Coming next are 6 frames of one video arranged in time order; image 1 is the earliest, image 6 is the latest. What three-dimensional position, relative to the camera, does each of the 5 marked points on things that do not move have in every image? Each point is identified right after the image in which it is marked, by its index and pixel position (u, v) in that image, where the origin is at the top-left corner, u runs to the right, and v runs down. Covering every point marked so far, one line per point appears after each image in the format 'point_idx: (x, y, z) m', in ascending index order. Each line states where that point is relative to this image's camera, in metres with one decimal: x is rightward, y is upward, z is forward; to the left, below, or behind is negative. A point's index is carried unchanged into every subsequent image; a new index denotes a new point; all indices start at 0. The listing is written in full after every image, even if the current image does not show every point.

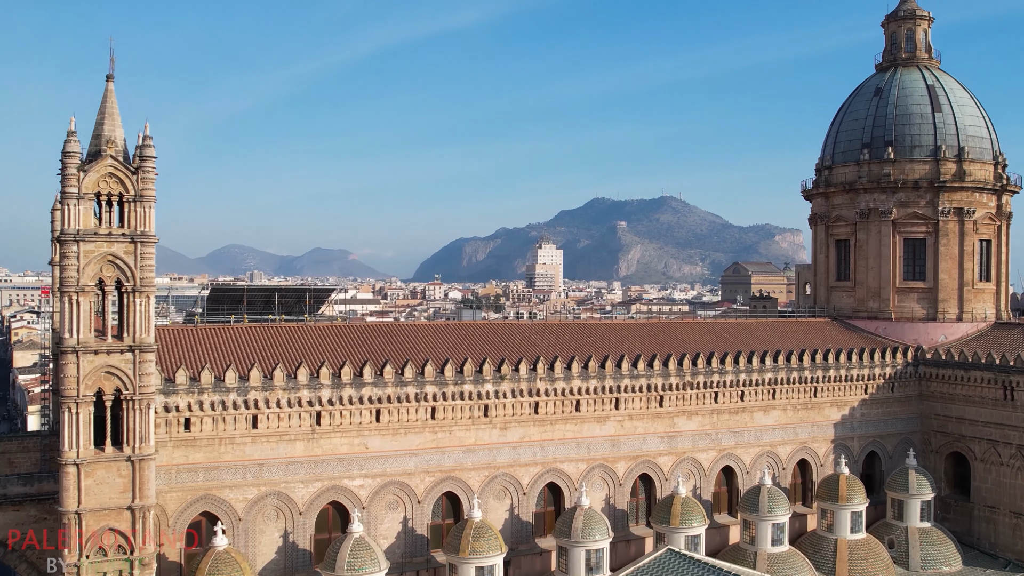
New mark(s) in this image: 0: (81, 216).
0: (-7.3, +1.2, +14.8) m
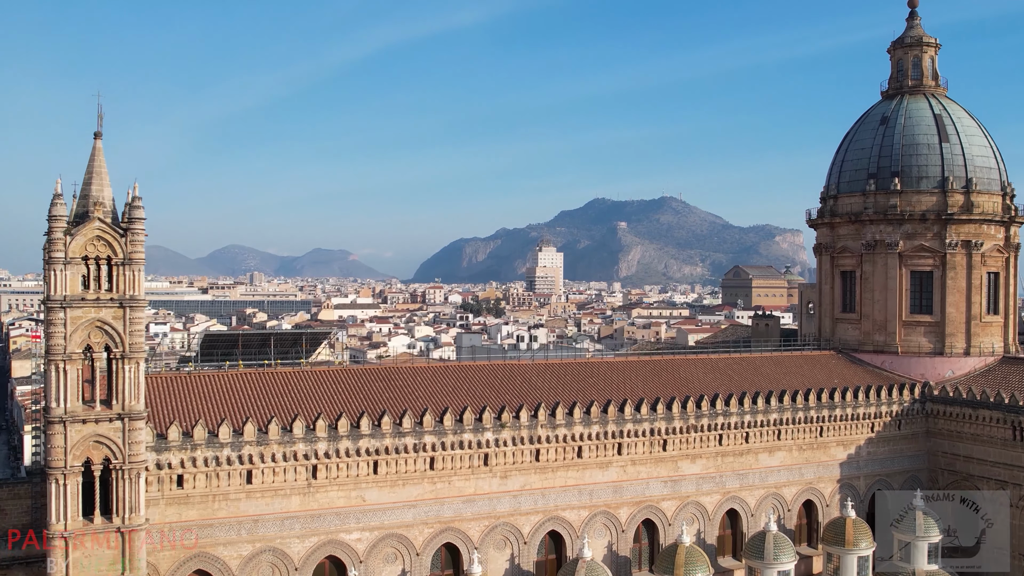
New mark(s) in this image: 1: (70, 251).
0: (-7.2, +0.1, +14.3) m
1: (-7.2, +0.6, +14.3) m
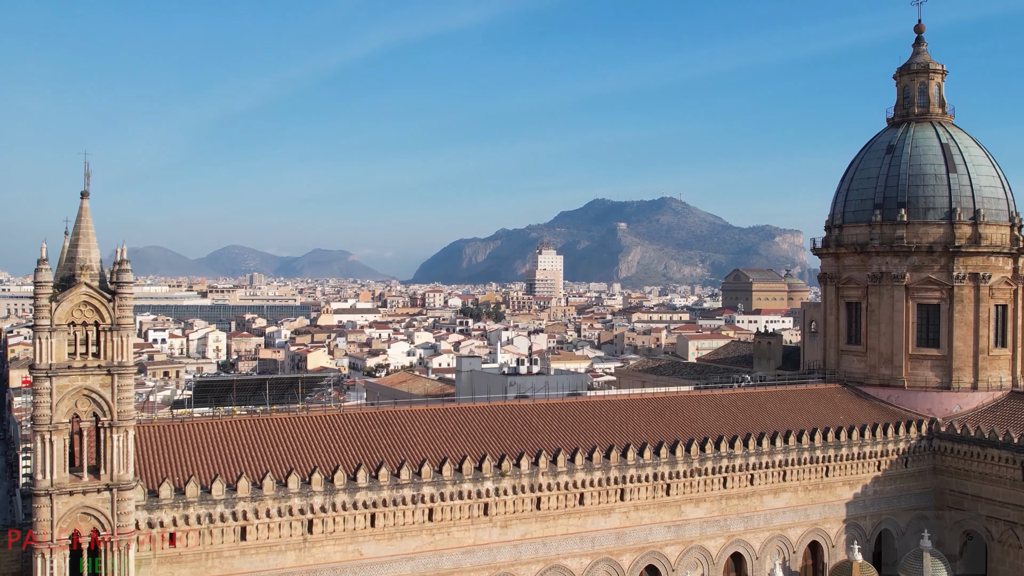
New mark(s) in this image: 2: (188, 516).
0: (-7.2, -0.9, +13.9) m
1: (-7.2, -0.5, +13.9) m
2: (-6.4, -4.5, +17.3) m
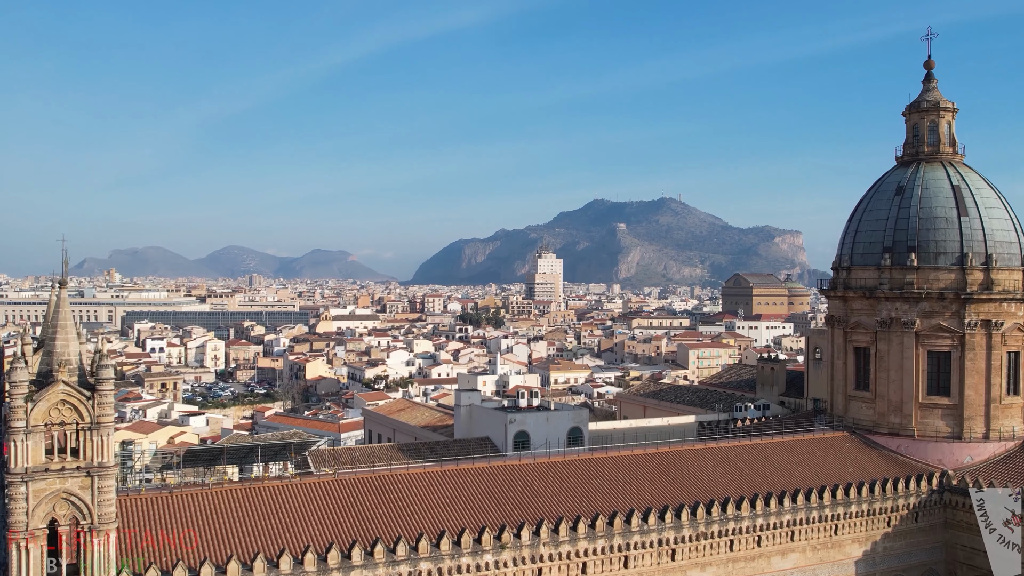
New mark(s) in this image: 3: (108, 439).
0: (-7.2, -2.4, +13.2) m
1: (-7.2, -1.9, +13.1) m
2: (-6.4, -6.0, +16.6) m
3: (-6.2, -2.3, +13.6) m
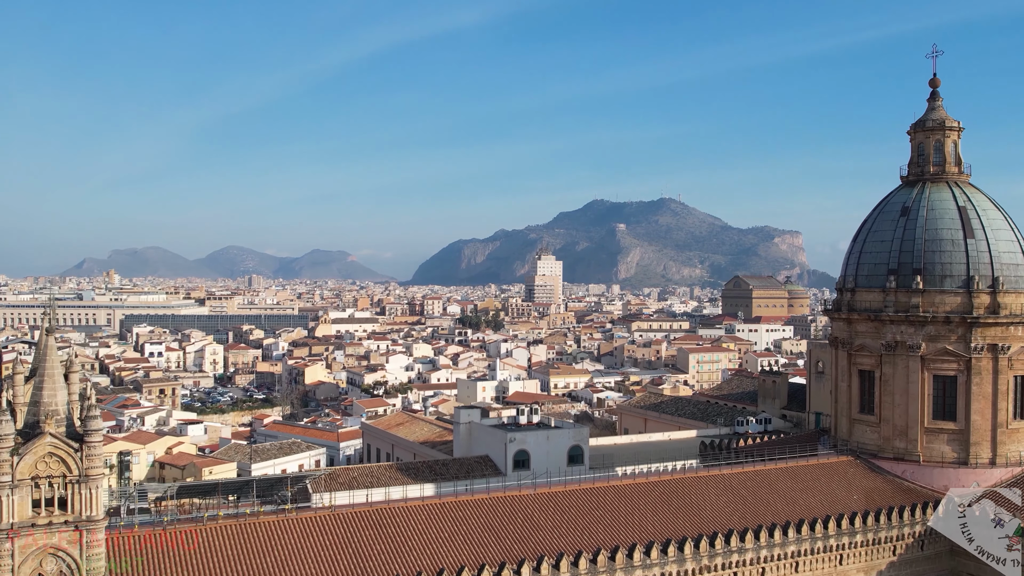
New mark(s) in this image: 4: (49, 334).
0: (-7.2, -3.1, +12.8) m
1: (-7.2, -2.6, +12.8) m
2: (-6.4, -6.7, +16.3) m
3: (-6.2, -3.0, +13.2) m
4: (-8.5, -0.8, +16.1) m
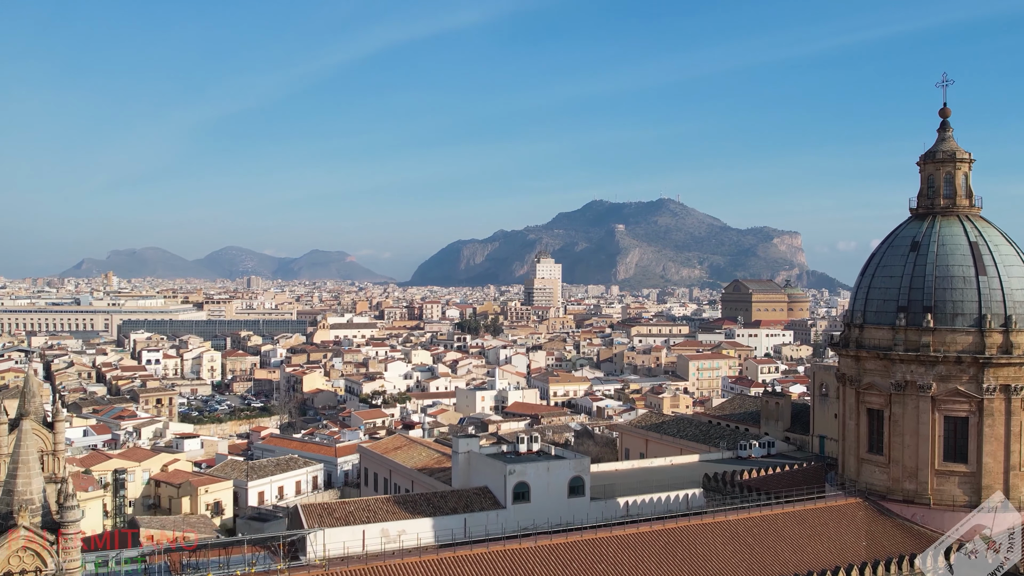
0: (-7.2, -4.3, +12.1) m
1: (-7.2, -3.8, +12.1) m
2: (-6.4, -7.8, +15.5) m
3: (-6.2, -4.1, +12.5) m
4: (-8.5, -1.9, +15.4) m
